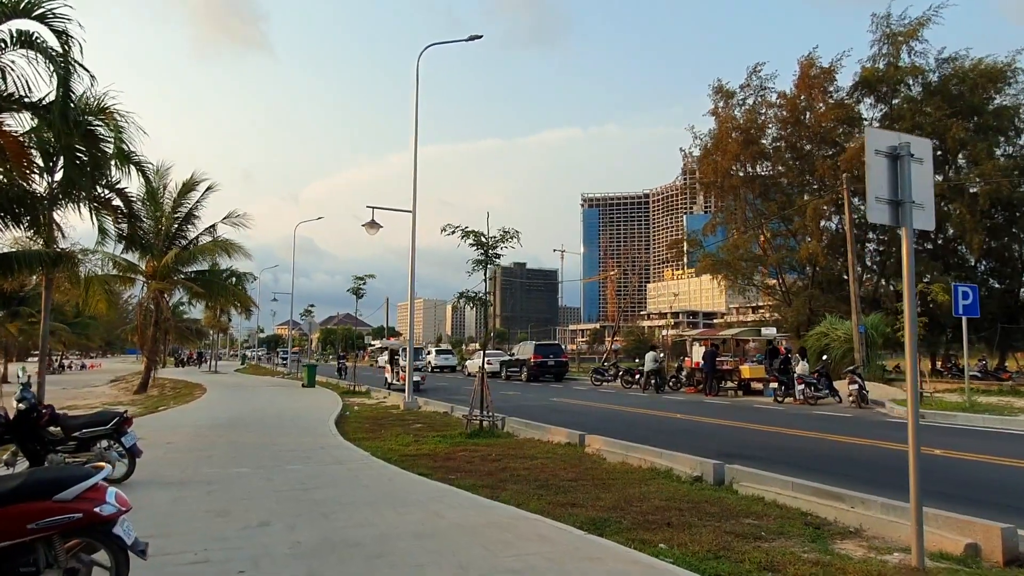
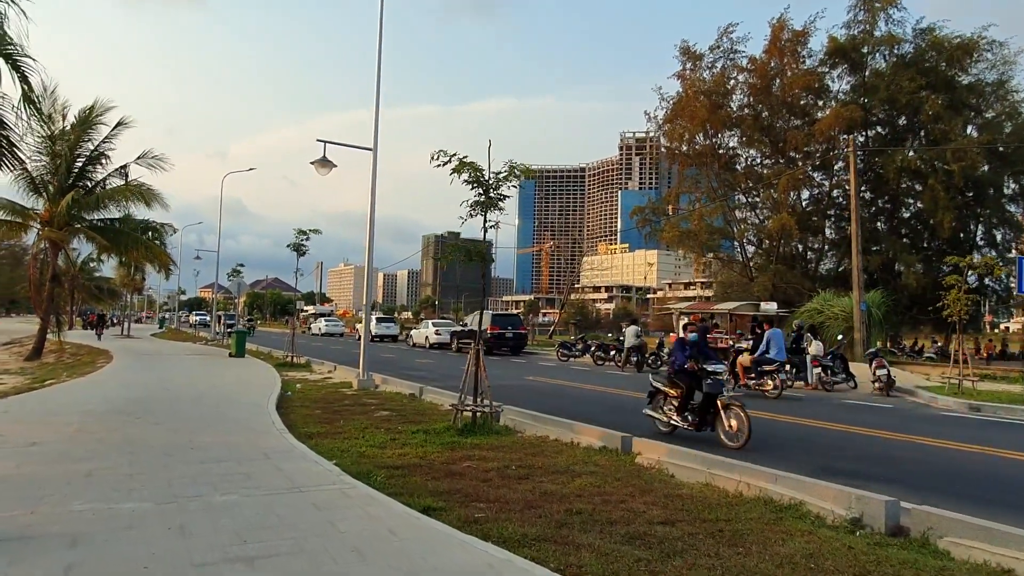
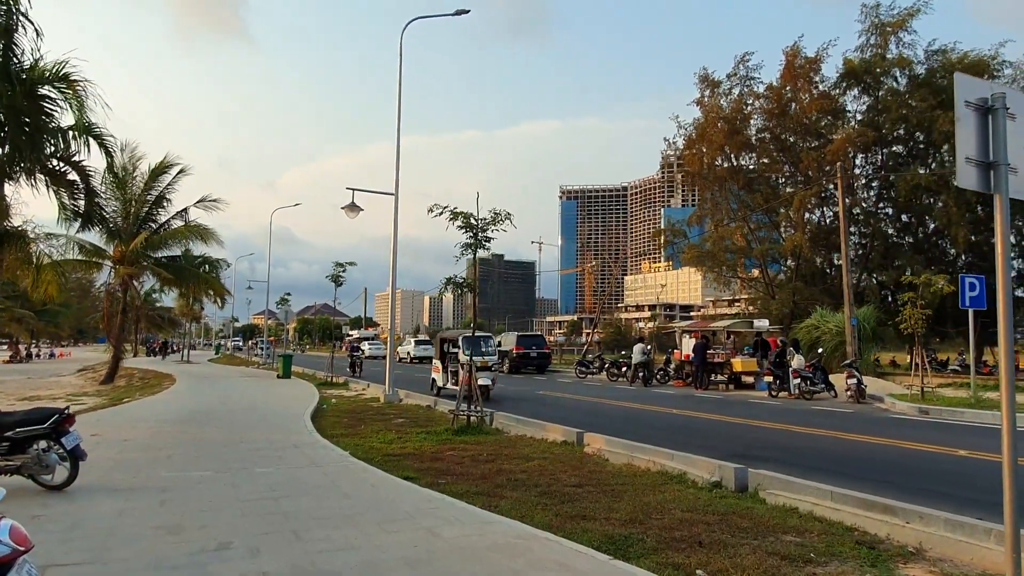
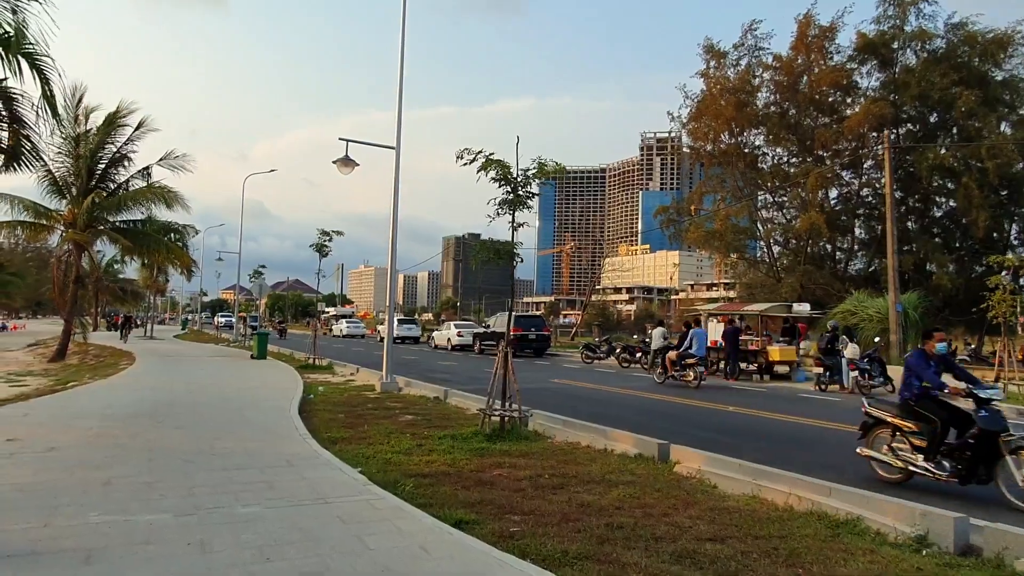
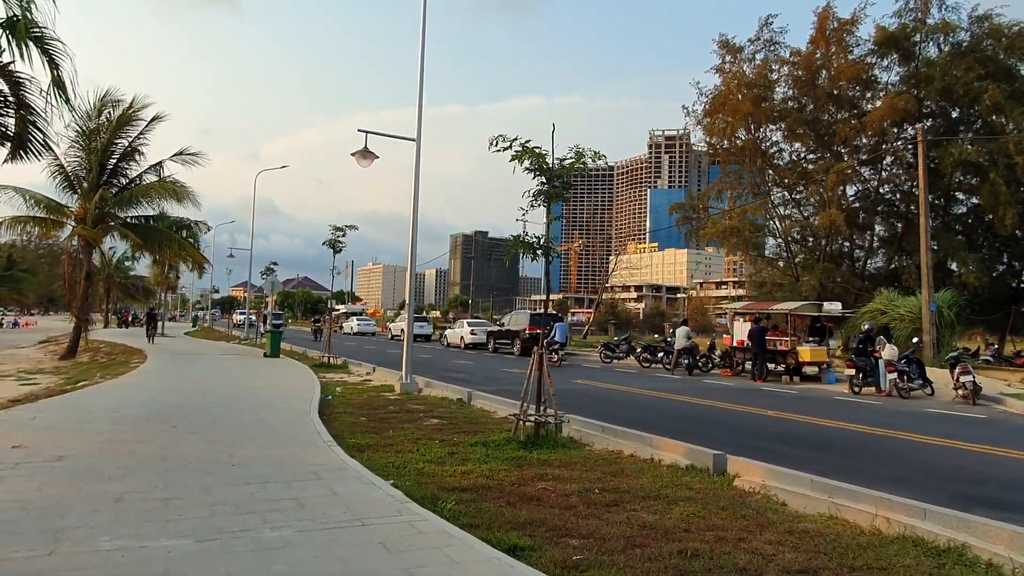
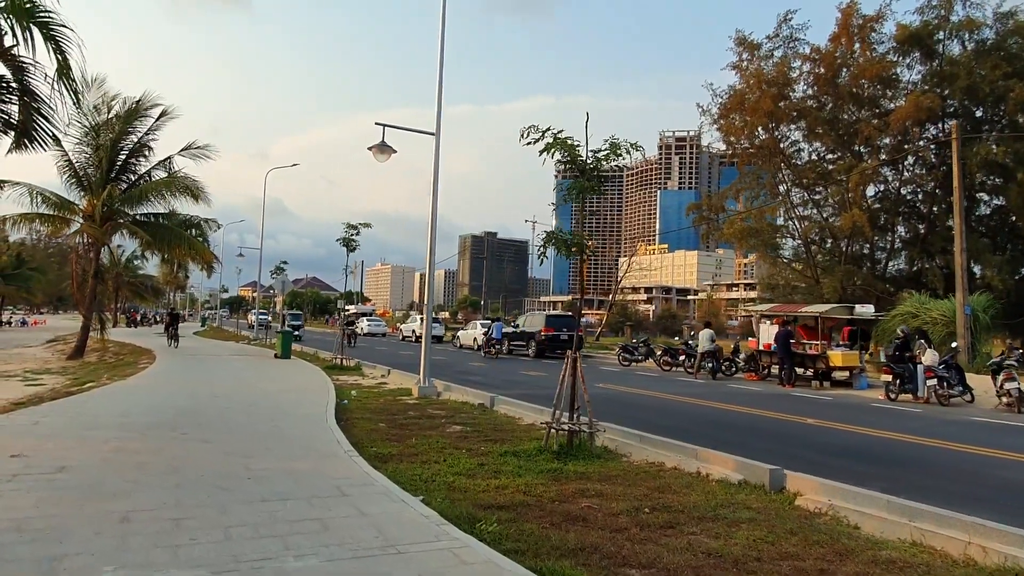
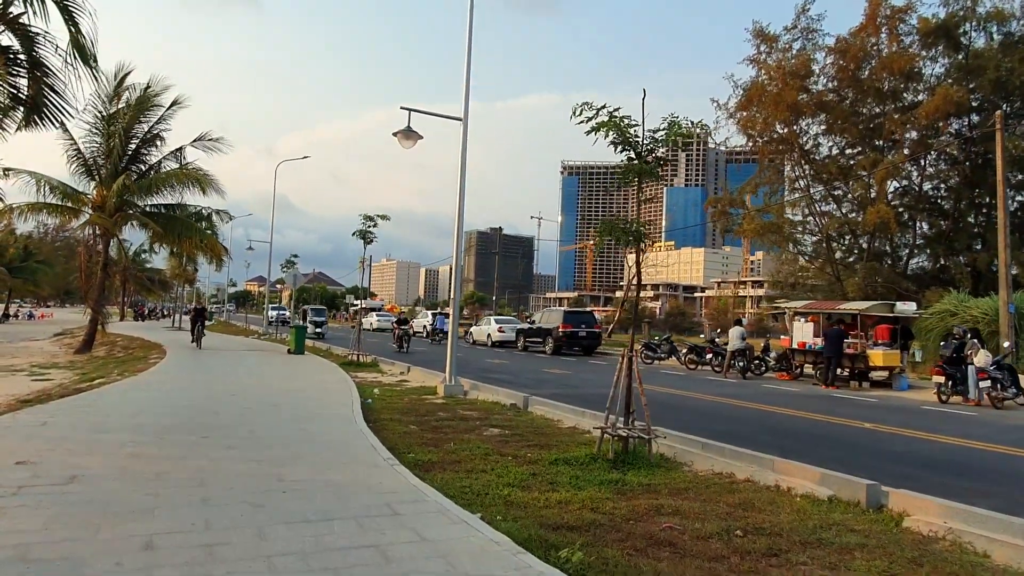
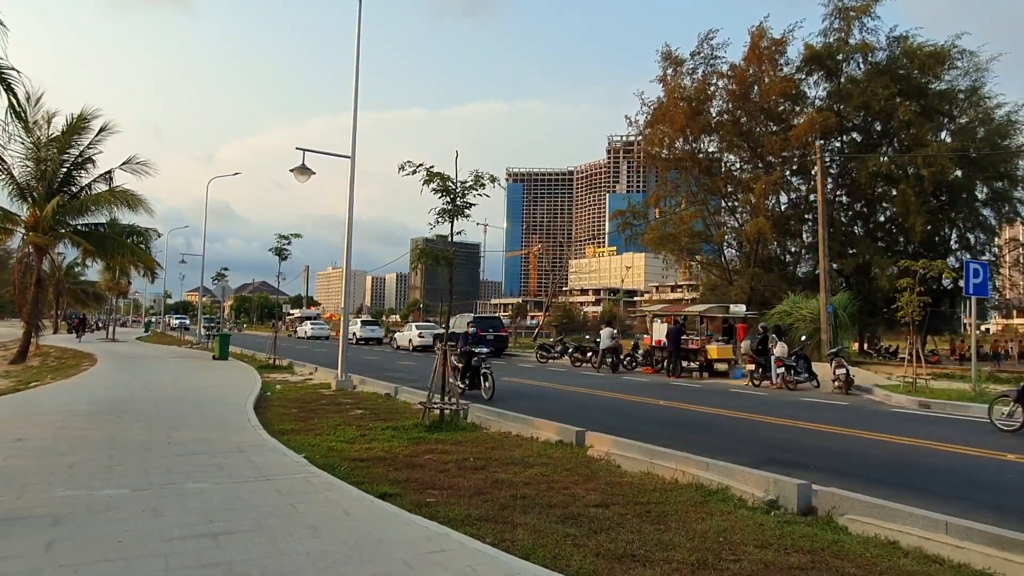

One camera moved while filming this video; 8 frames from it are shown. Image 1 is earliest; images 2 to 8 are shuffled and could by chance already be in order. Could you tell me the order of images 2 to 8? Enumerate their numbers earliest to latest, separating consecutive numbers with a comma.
3, 8, 2, 4, 5, 6, 7
